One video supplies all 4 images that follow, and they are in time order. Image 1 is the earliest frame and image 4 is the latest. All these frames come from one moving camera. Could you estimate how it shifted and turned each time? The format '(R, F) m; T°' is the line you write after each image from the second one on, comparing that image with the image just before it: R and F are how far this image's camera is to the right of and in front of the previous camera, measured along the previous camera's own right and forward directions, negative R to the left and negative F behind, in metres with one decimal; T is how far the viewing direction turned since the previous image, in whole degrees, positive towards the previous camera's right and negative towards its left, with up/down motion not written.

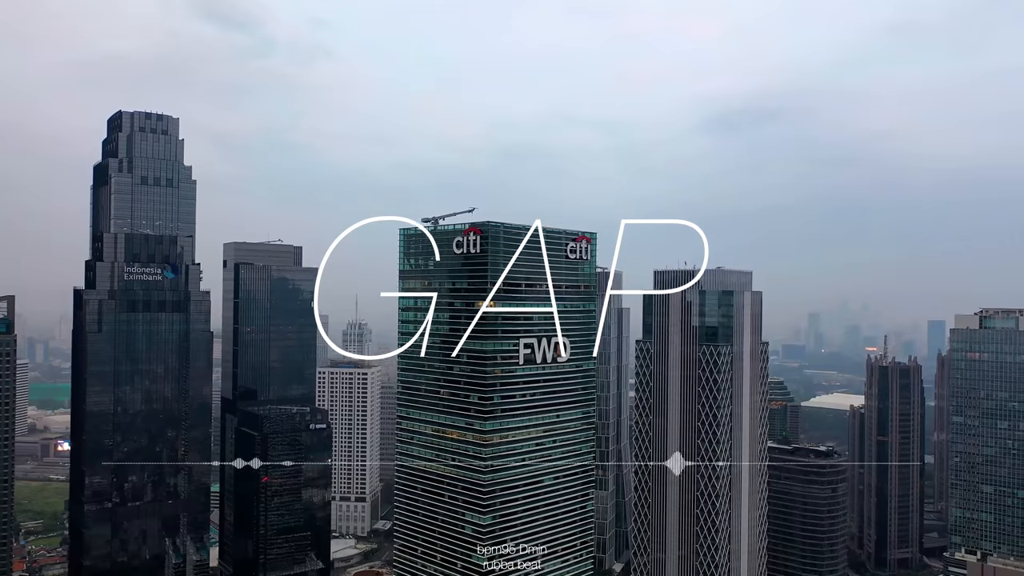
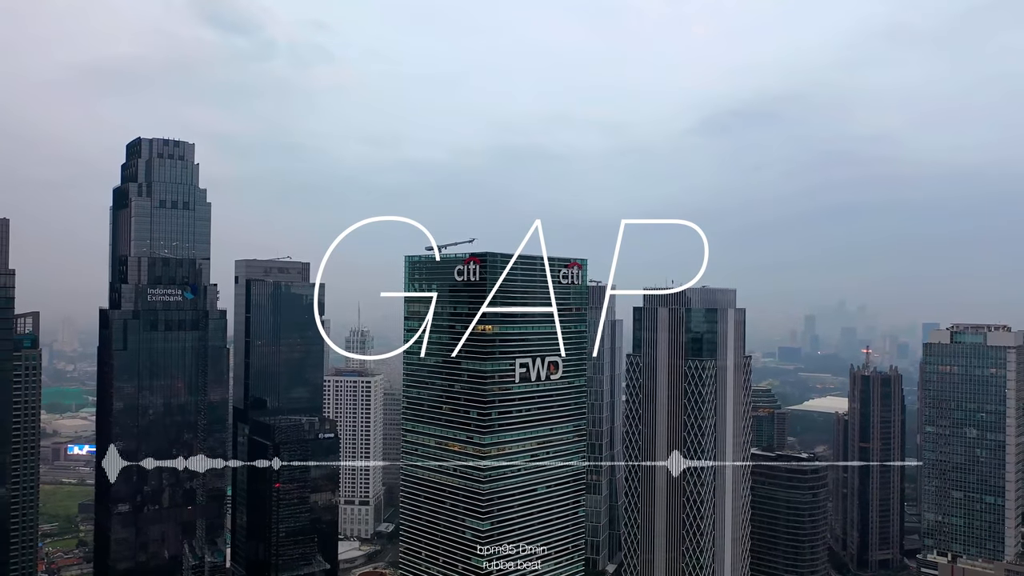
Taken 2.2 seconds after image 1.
(+0.1, -1.1) m; 0°
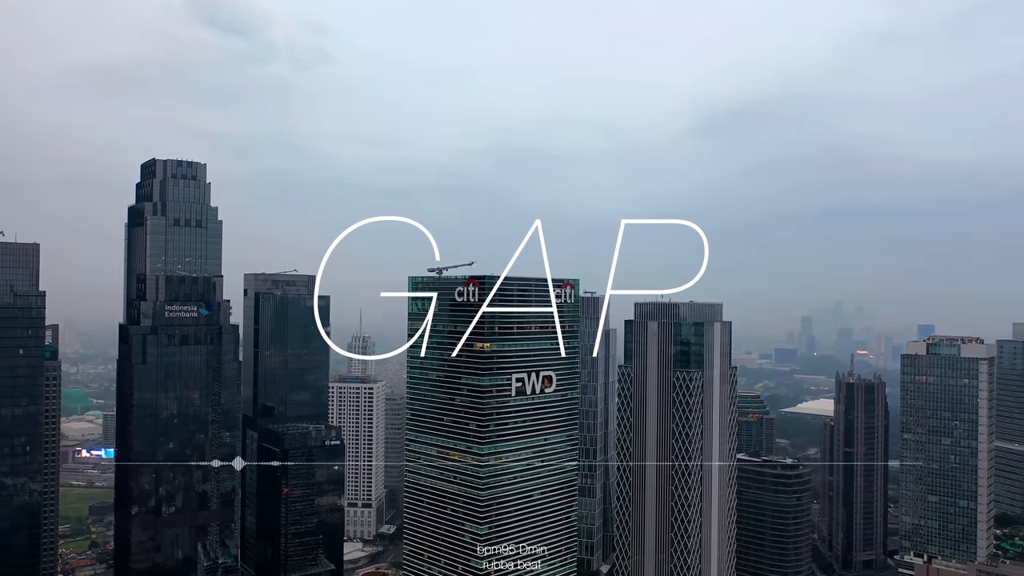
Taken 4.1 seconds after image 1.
(+0.1, -1.0) m; 0°
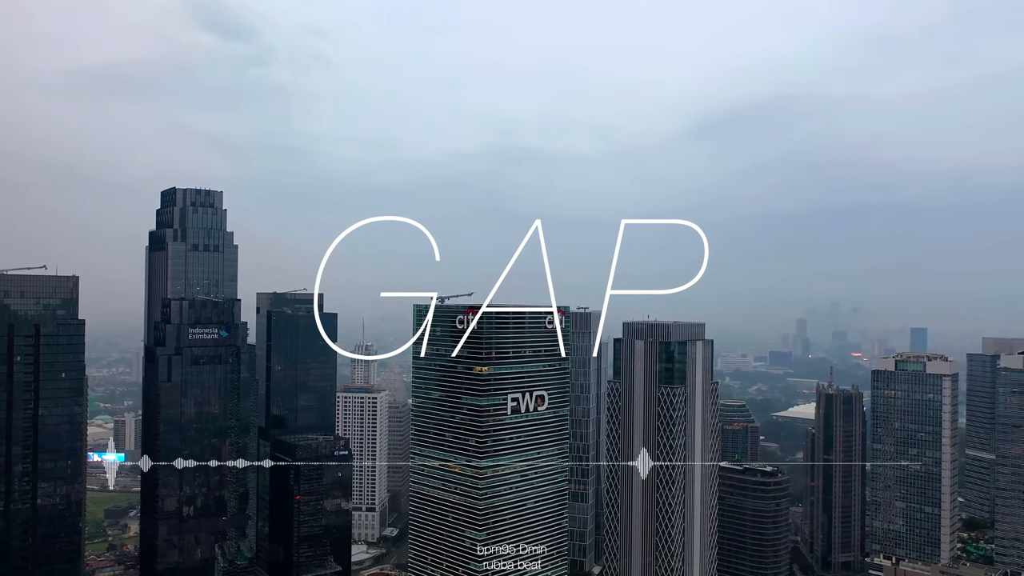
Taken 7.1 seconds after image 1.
(+0.1, -1.4) m; 0°
